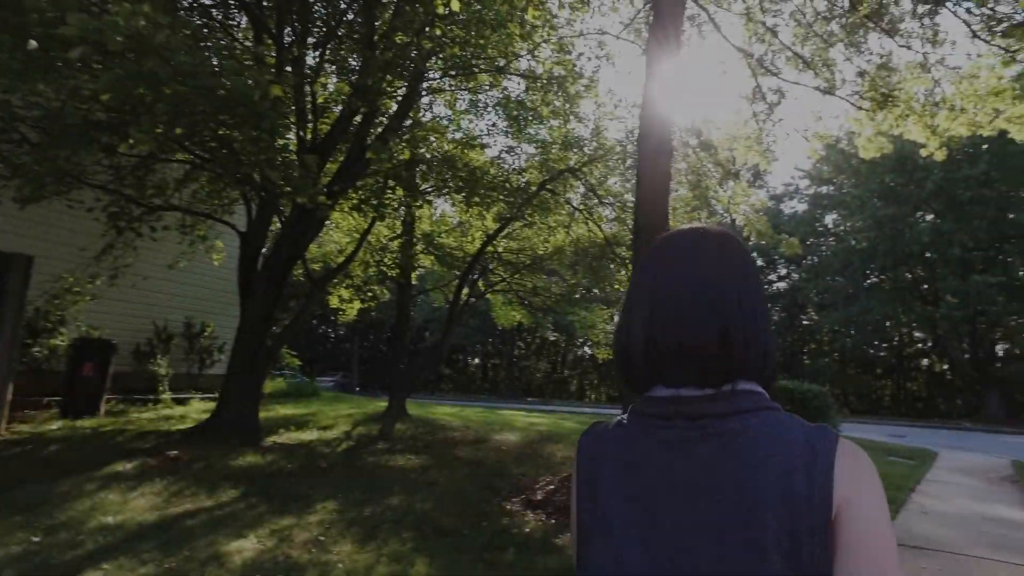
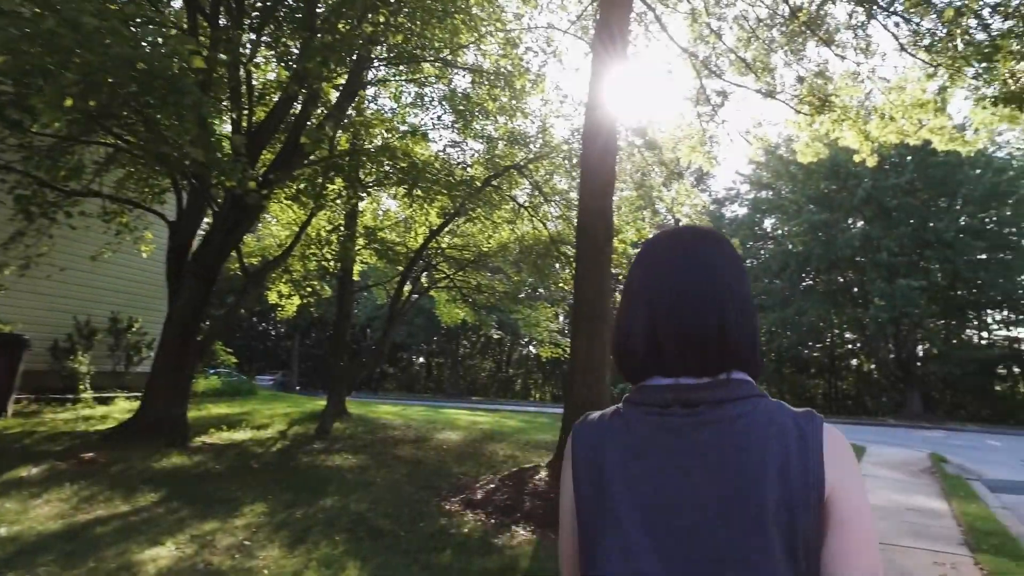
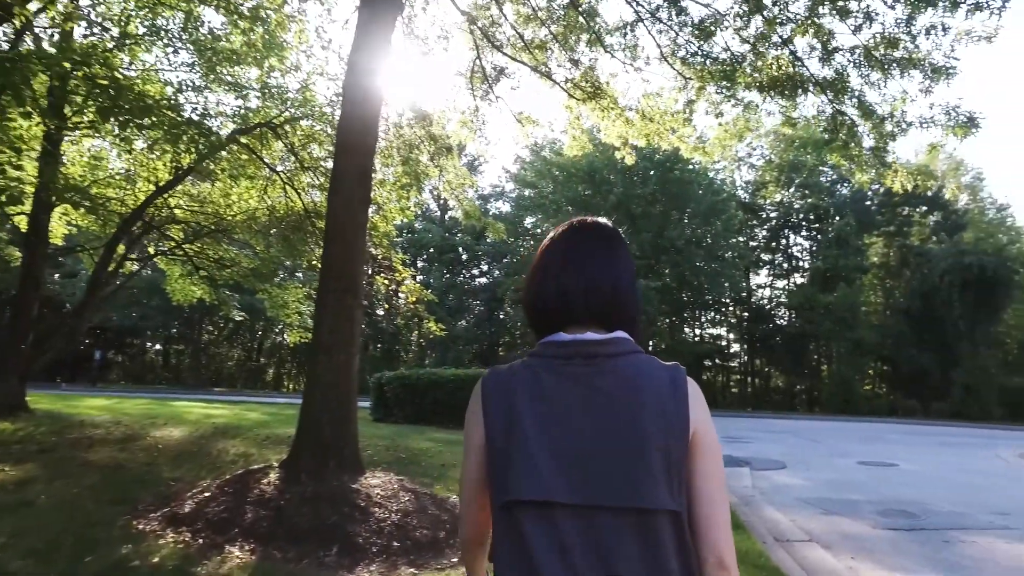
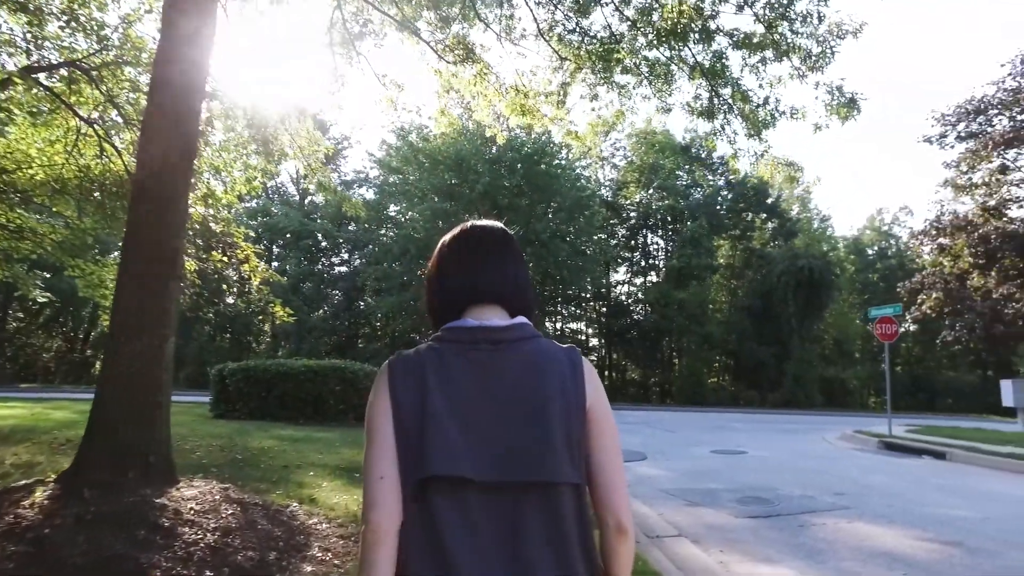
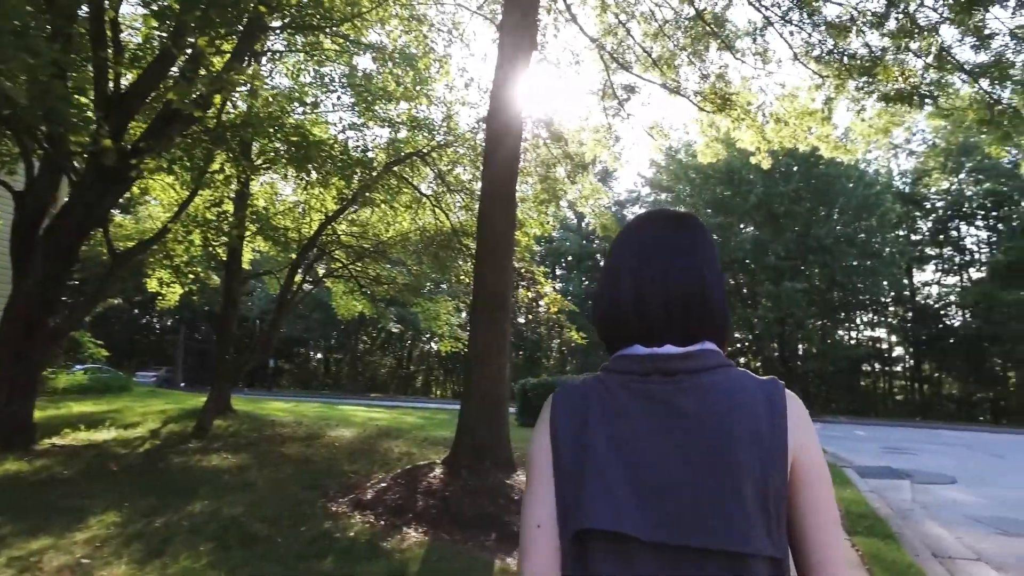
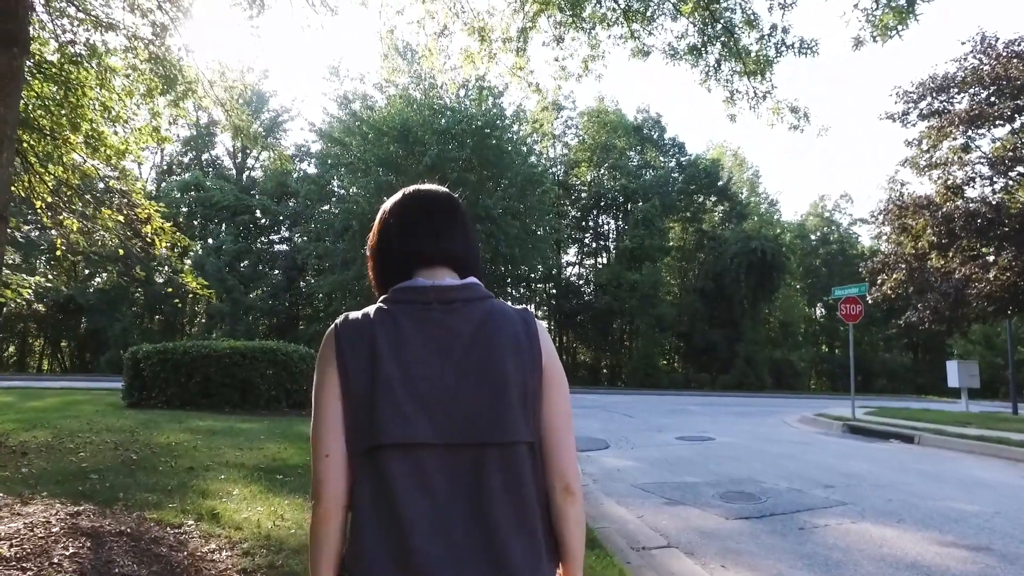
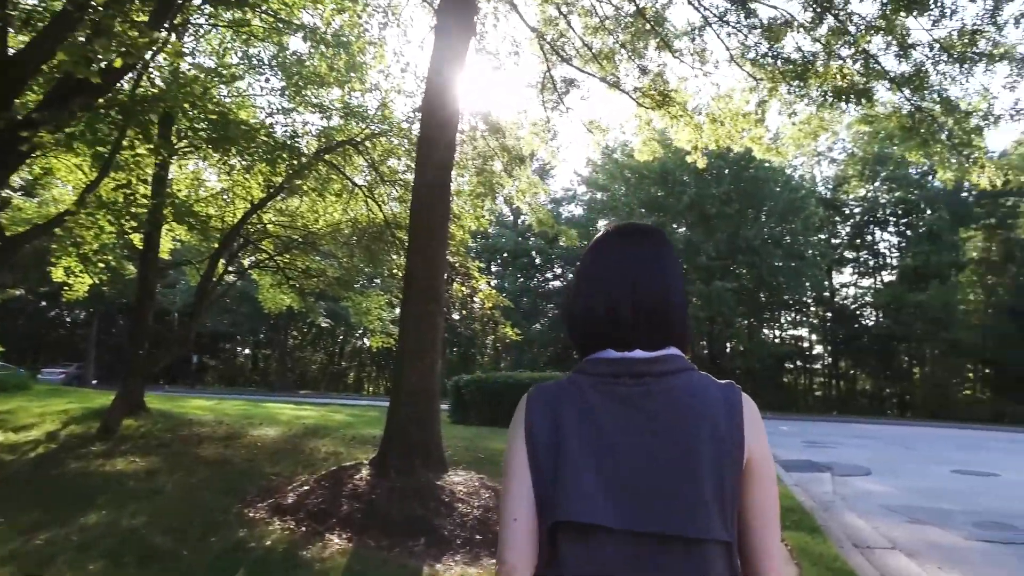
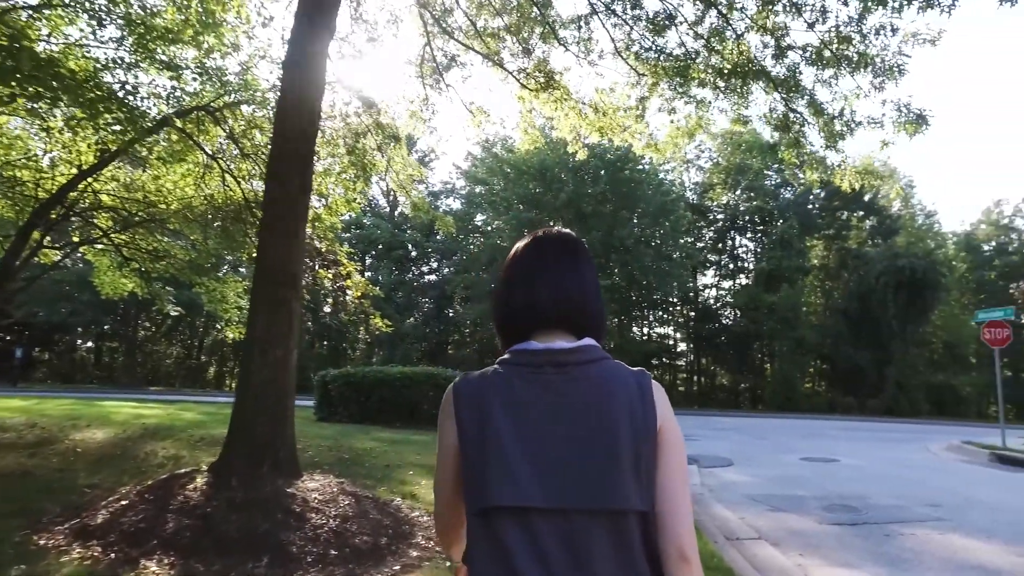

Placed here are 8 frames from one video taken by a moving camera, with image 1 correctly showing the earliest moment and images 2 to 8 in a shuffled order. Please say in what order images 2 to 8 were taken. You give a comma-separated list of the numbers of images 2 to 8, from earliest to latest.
2, 5, 7, 3, 8, 4, 6
